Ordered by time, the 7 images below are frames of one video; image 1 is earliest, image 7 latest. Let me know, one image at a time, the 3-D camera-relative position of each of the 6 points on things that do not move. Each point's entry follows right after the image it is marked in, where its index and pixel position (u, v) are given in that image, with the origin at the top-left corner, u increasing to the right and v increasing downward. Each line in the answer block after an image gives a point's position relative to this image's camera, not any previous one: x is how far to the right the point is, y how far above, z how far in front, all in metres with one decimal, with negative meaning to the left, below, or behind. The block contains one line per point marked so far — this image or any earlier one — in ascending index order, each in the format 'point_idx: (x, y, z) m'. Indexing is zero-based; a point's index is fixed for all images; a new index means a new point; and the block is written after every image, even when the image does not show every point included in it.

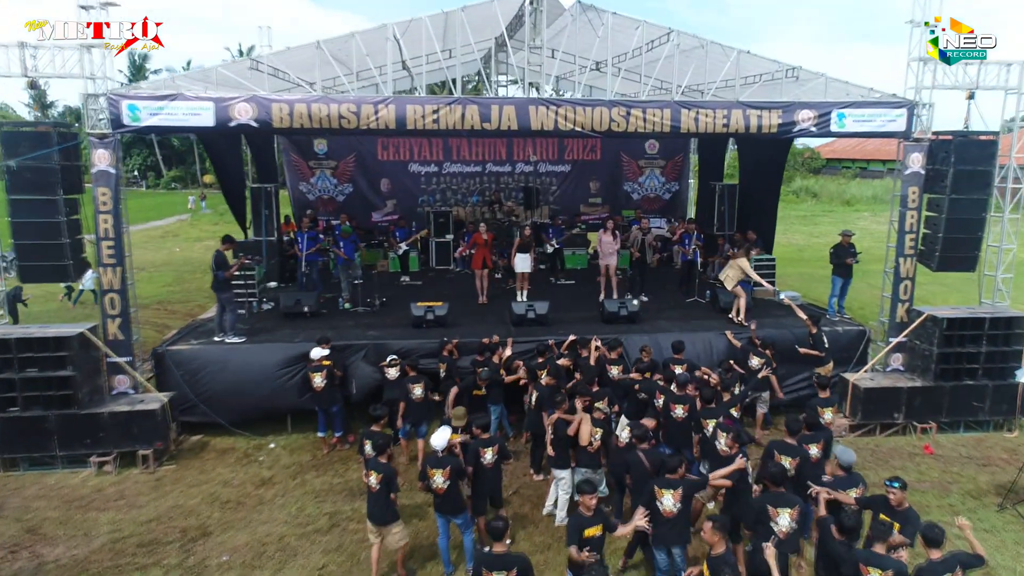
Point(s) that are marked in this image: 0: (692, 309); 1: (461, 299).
0: (+4.7, -0.6, +12.0) m
1: (-1.4, -0.3, +12.5) m
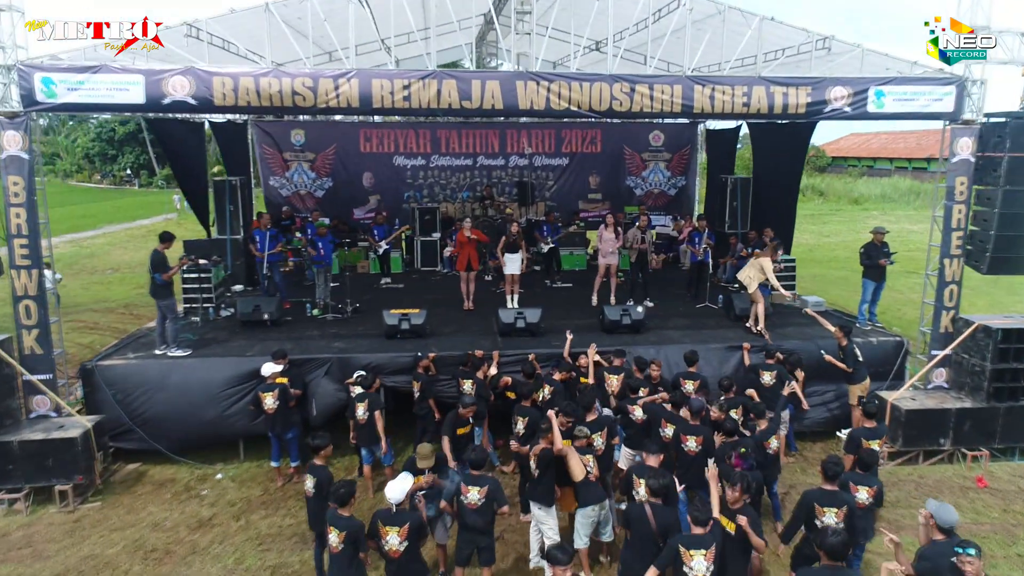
0: (+4.5, -0.7, +10.7) m
1: (-1.7, -0.4, +11.2) m
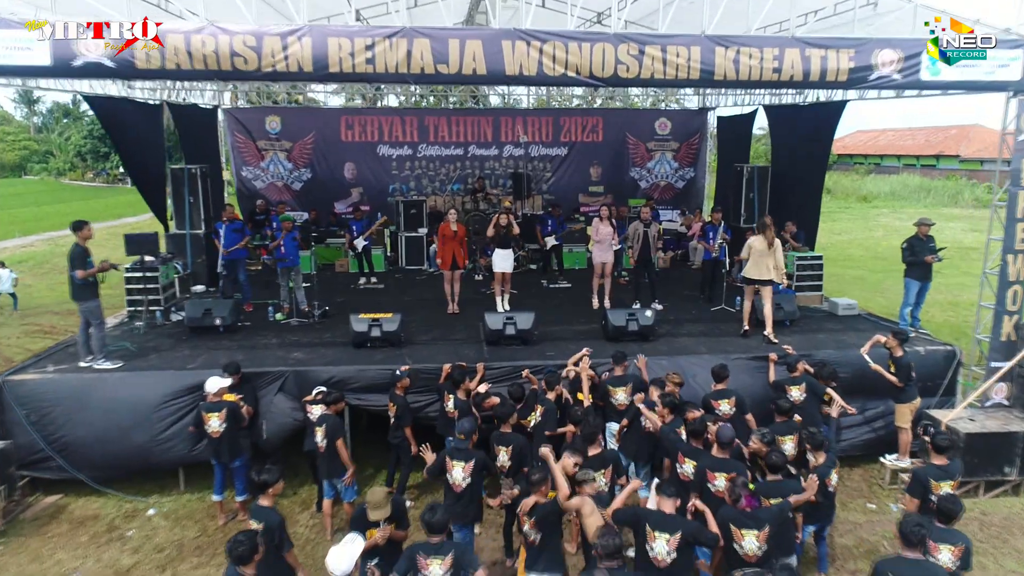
0: (+4.3, -0.7, +9.4) m
1: (-1.9, -0.4, +9.9) m
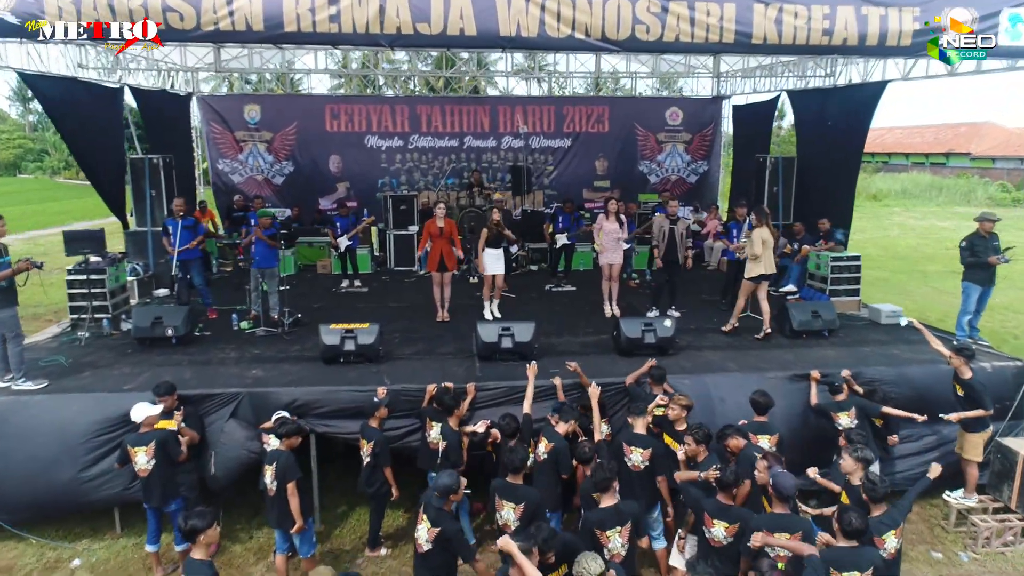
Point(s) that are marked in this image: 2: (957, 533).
0: (+4.2, -0.8, +8.2) m
1: (-1.9, -0.5, +8.8) m
2: (+6.1, -3.4, +6.3) m
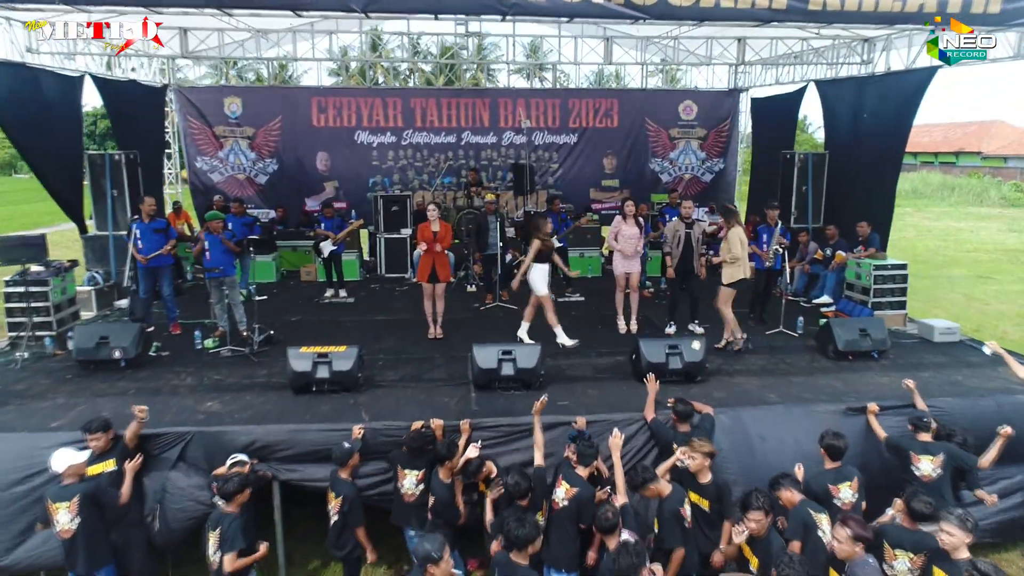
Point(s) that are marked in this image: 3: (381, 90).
0: (+4.3, -1.0, +7.2) m
1: (-1.9, -0.7, +7.8) m
2: (+6.1, -3.6, +5.2) m
3: (-3.7, +5.6, +12.7) m
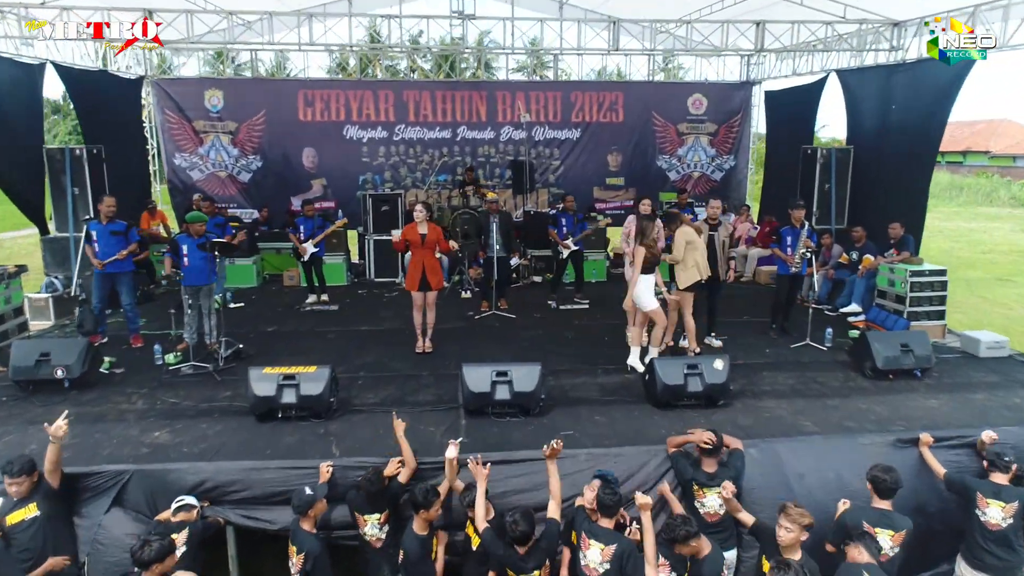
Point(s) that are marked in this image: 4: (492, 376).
0: (+4.2, -1.1, +6.4) m
1: (-2.0, -0.9, +7.0) m
2: (+6.1, -3.7, +4.4) m
3: (-3.7, +5.4, +12.0) m
4: (-0.2, -1.0, +5.1) m
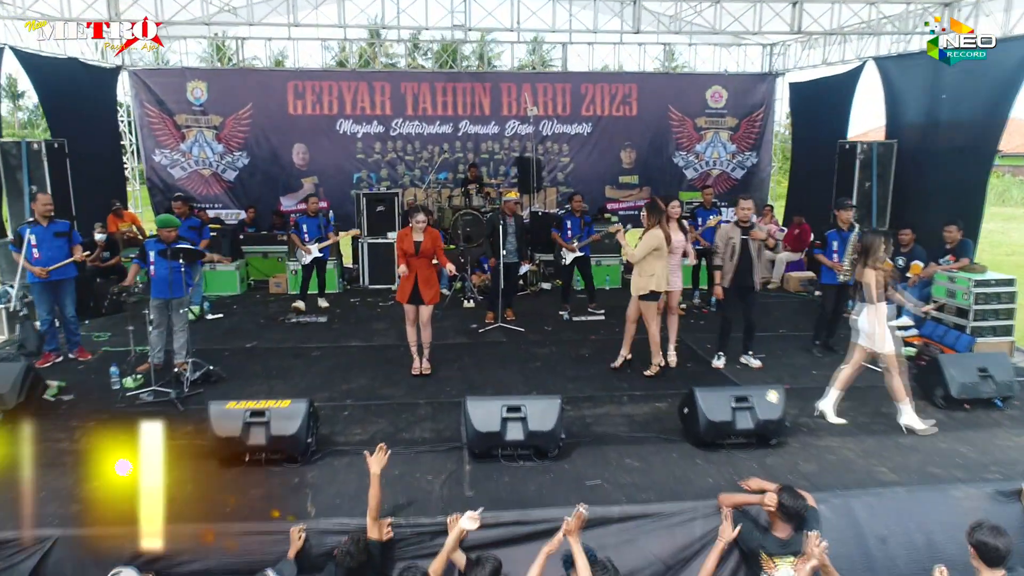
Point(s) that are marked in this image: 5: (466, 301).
0: (+4.3, -1.3, +5.5) m
1: (-1.8, -1.0, +6.1) m
2: (+6.2, -3.9, +3.6) m
3: (-3.6, +5.3, +11.1) m
4: (-0.1, -1.1, +4.3) m
5: (-0.9, -0.2, +8.9) m
